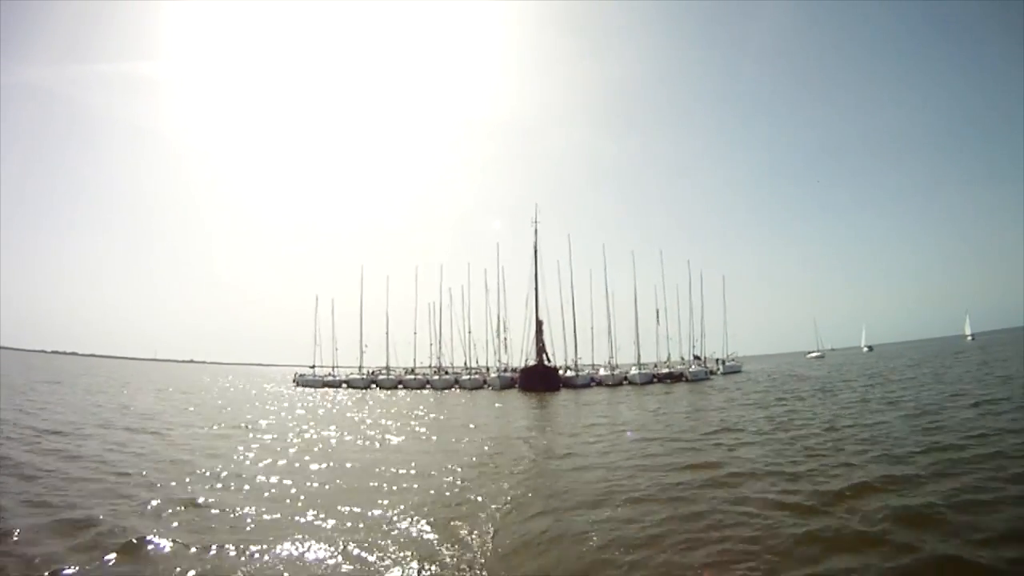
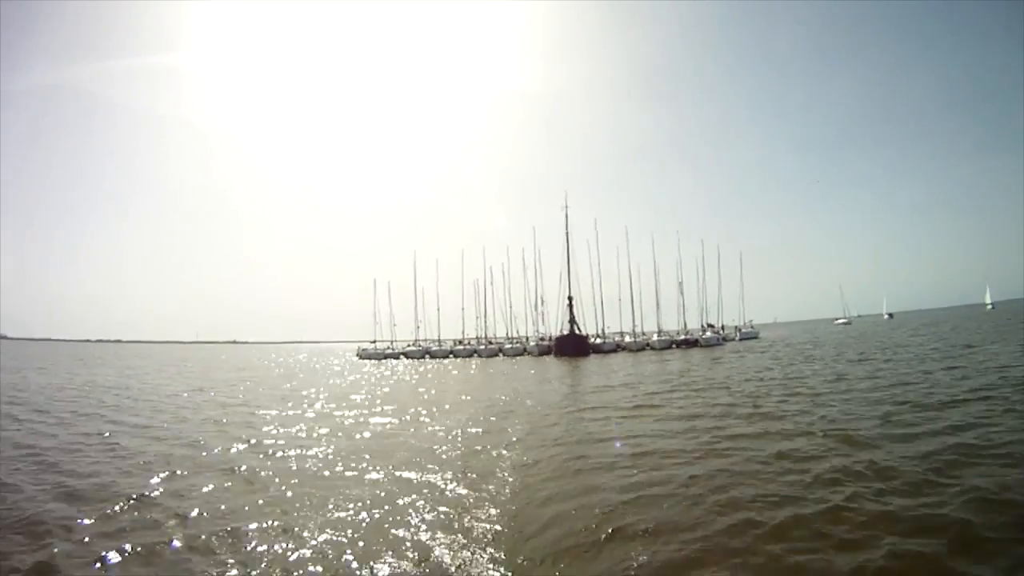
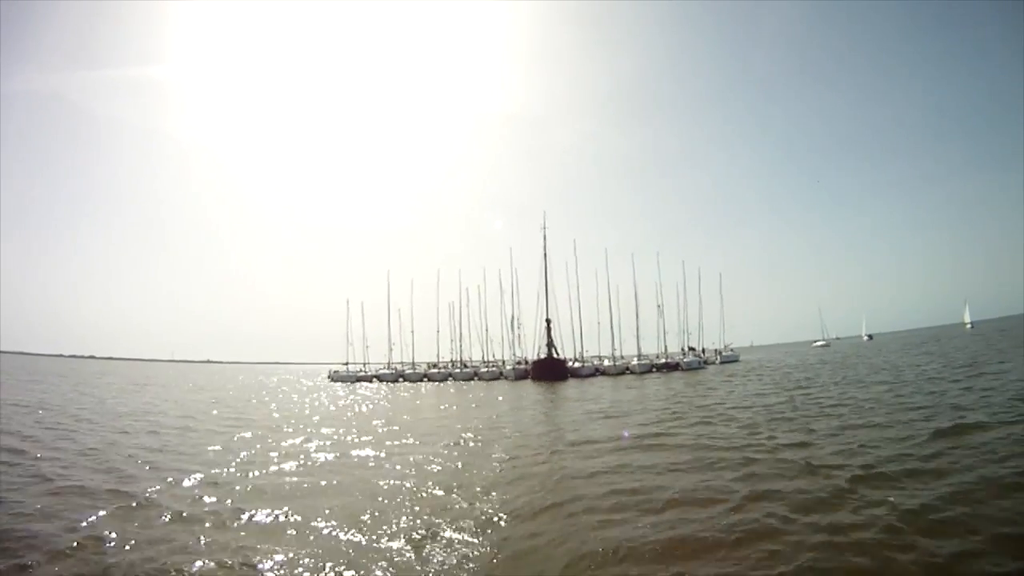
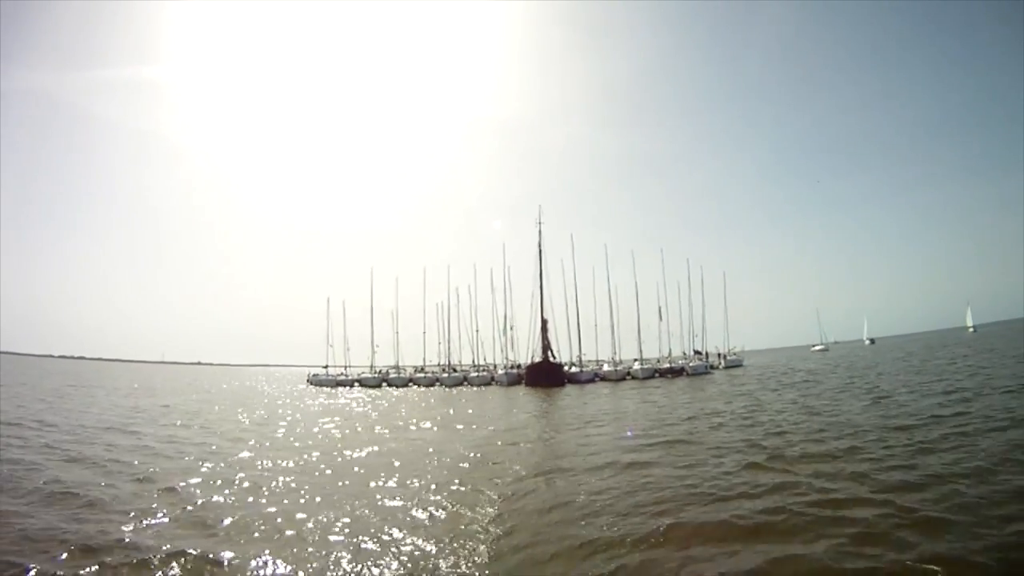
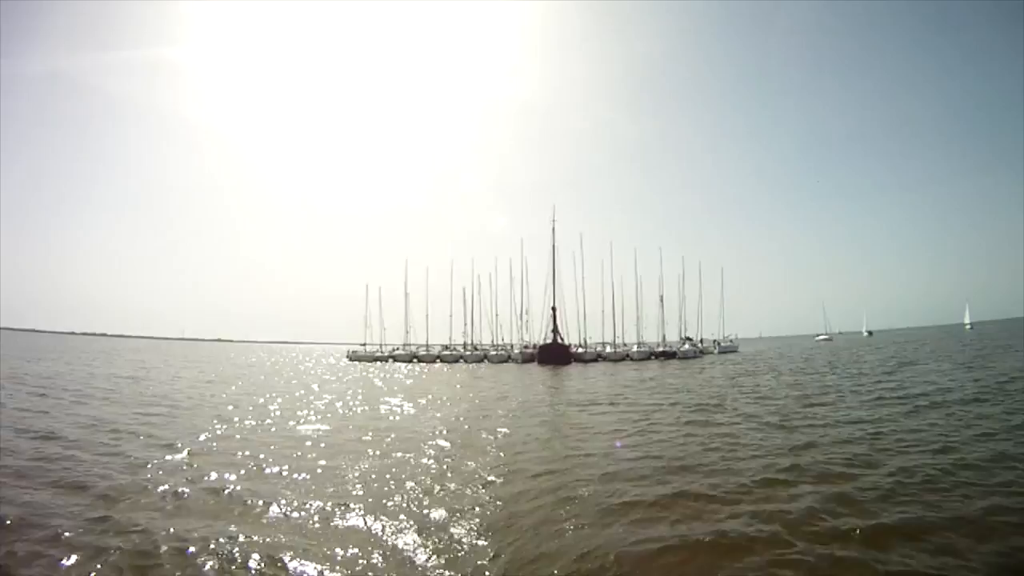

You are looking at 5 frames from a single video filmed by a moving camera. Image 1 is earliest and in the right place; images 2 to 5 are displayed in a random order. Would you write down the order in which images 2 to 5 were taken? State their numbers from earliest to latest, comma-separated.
4, 3, 2, 5
